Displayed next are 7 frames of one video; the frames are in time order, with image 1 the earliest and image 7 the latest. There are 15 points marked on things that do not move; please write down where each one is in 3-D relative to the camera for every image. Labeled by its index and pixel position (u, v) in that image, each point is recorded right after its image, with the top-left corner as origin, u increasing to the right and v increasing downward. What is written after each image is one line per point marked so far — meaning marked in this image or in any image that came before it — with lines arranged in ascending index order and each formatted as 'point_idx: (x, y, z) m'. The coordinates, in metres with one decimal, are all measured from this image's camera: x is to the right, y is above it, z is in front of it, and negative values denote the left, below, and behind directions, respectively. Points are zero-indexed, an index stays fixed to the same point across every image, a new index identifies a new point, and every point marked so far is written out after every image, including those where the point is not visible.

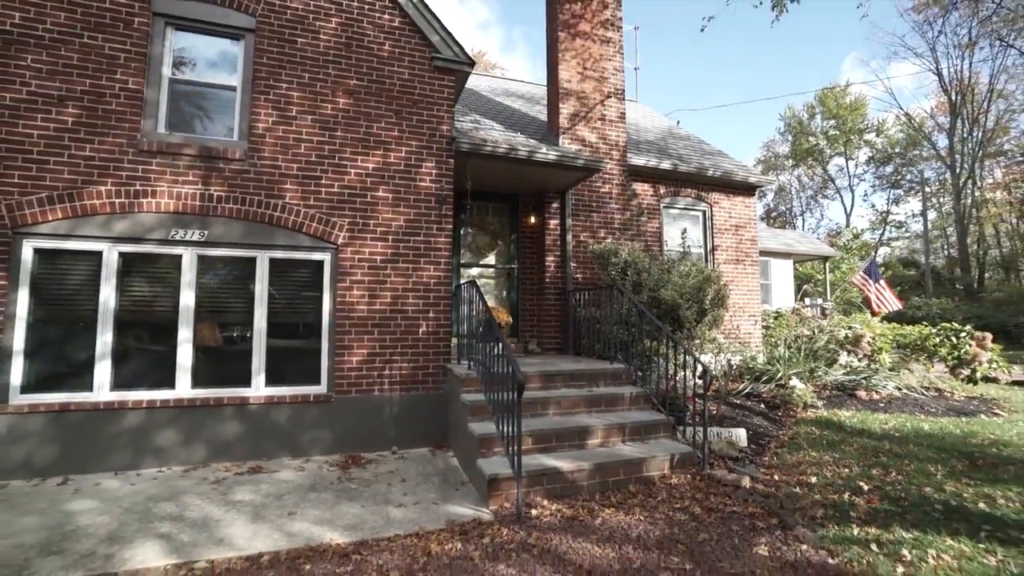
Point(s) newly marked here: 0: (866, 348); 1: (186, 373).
0: (+6.1, -1.0, +8.6) m
1: (-3.6, -0.9, +5.5) m
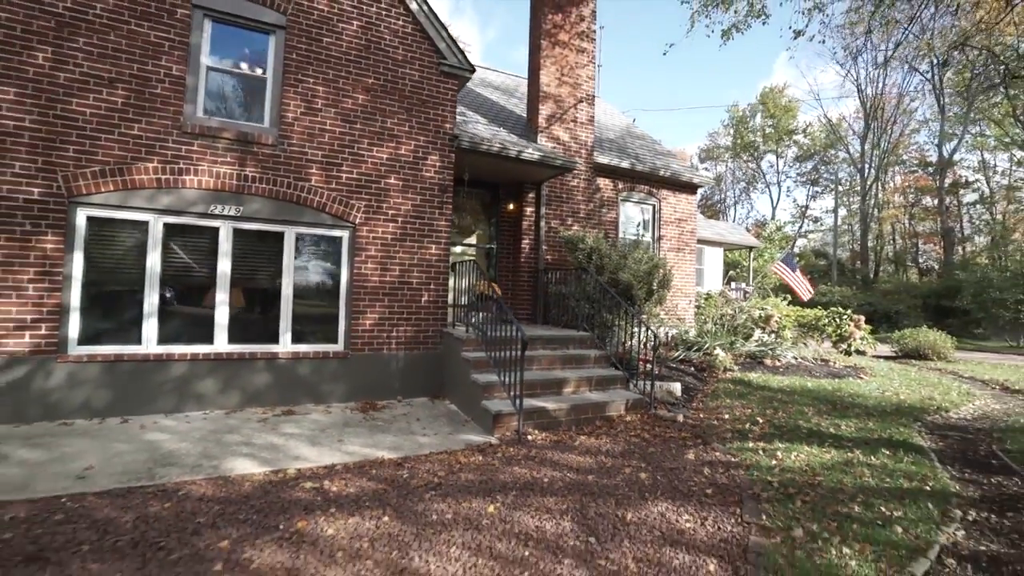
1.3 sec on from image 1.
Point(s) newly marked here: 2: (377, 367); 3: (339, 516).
0: (+5.6, -0.8, +10.6) m
1: (-3.7, -0.5, +6.3) m
2: (-1.9, -1.1, +7.0) m
3: (-1.2, -1.6, +3.5) m
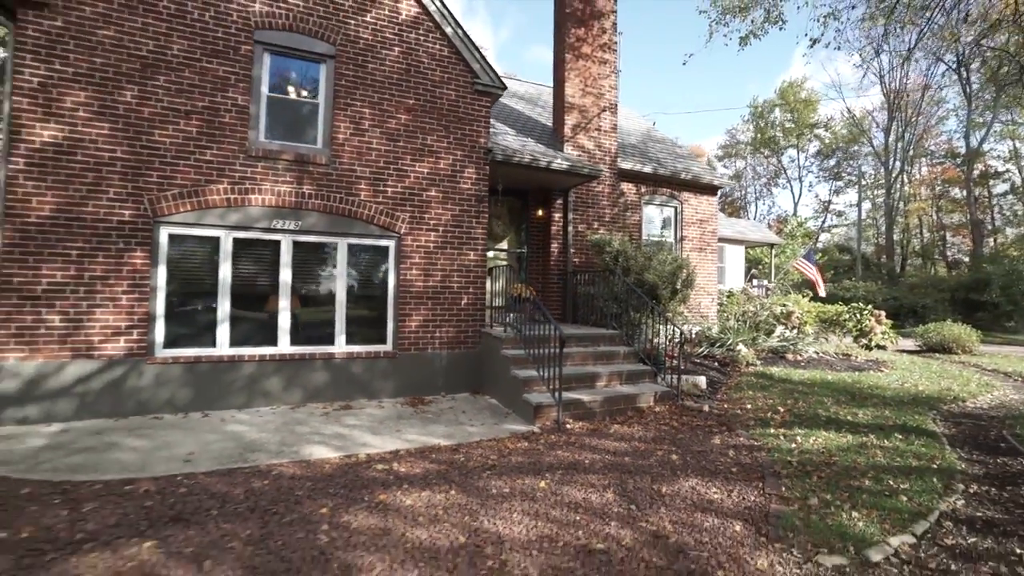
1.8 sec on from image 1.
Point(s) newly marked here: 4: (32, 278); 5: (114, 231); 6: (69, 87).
0: (+6.2, -0.7, +10.9) m
1: (-3.2, -0.6, +7.0) m
2: (-1.4, -1.2, +7.6) m
3: (-0.8, -1.7, +4.1) m
4: (-5.7, +0.1, +5.9) m
5: (-5.0, +0.7, +6.2) m
6: (-5.4, +2.5, +6.1) m
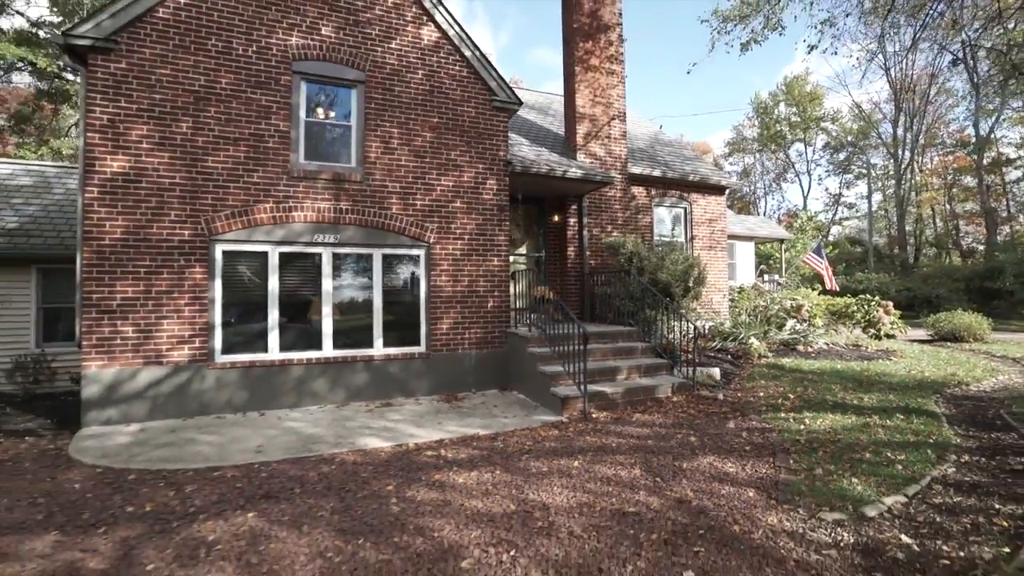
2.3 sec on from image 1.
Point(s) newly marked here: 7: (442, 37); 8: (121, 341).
0: (+6.7, -0.6, +11.3) m
1: (-2.8, -0.8, +7.6) m
2: (-1.0, -1.3, +8.2) m
3: (-0.5, -1.7, +4.6) m
4: (-5.4, -0.1, +6.5) m
5: (-4.7, +0.5, +6.9) m
6: (-5.2, +2.3, +6.7) m
7: (-1.2, +4.3, +8.5) m
8: (-5.2, -0.7, +6.6) m
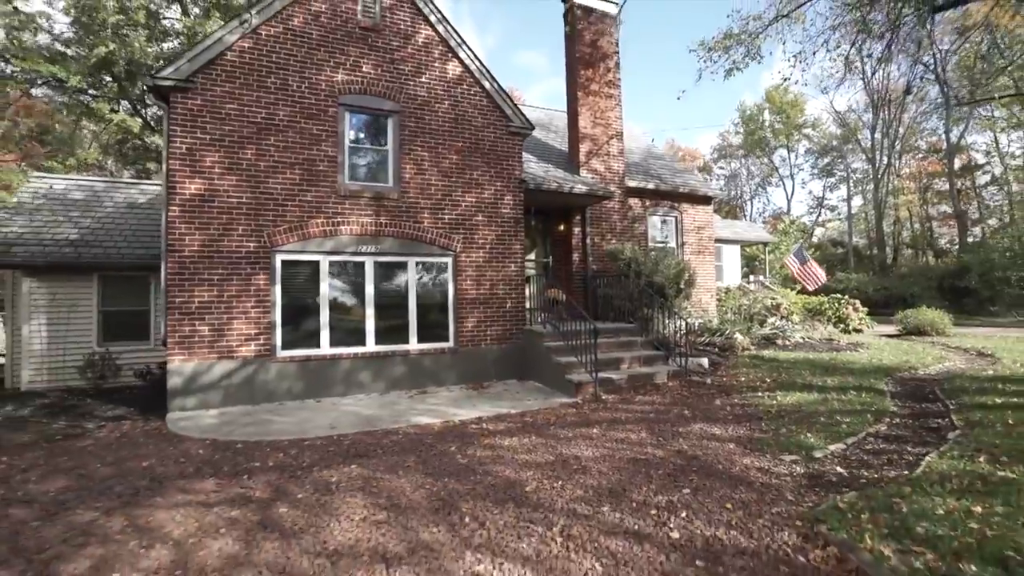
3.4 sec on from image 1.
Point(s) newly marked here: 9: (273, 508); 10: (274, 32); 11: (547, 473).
0: (+7.0, -0.6, +12.6) m
1: (-2.5, -0.8, +8.8) m
2: (-0.7, -1.3, +9.4) m
3: (-0.1, -1.7, +5.8) m
4: (-5.0, -0.2, +7.6) m
5: (-4.4, +0.5, +8.0) m
6: (-4.8, +2.2, +7.8) m
7: (-0.9, +4.3, +9.7) m
8: (-4.9, -0.8, +7.7) m
9: (-1.9, -1.7, +3.9) m
10: (-4.0, +4.4, +8.4) m
11: (+0.3, -1.7, +4.5) m
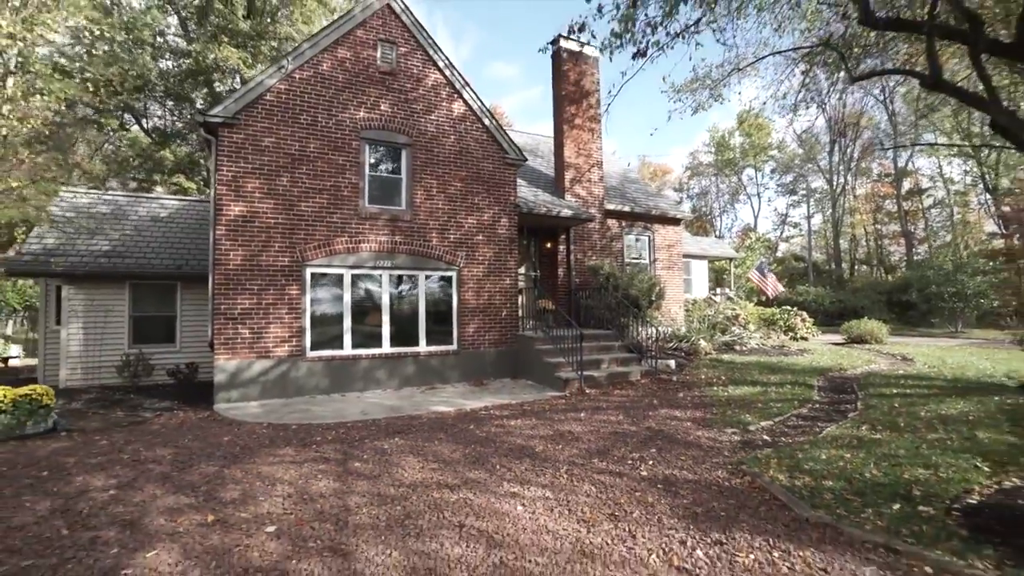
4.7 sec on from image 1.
0: (+6.7, -1.0, +14.4) m
1: (-2.6, -1.0, +10.1) m
2: (-0.8, -1.5, +10.8) m
3: (0.0, -1.9, +7.2) m
4: (-5.0, -0.3, +8.8) m
5: (-4.4, +0.3, +9.2) m
6: (-4.8, +2.0, +9.1) m
7: (-1.0, +4.0, +11.2) m
8: (-4.9, -0.9, +8.9) m
9: (-1.7, -1.8, +5.2) m
10: (-4.0, +4.2, +9.7) m
11: (+0.5, -1.9, +6.0) m
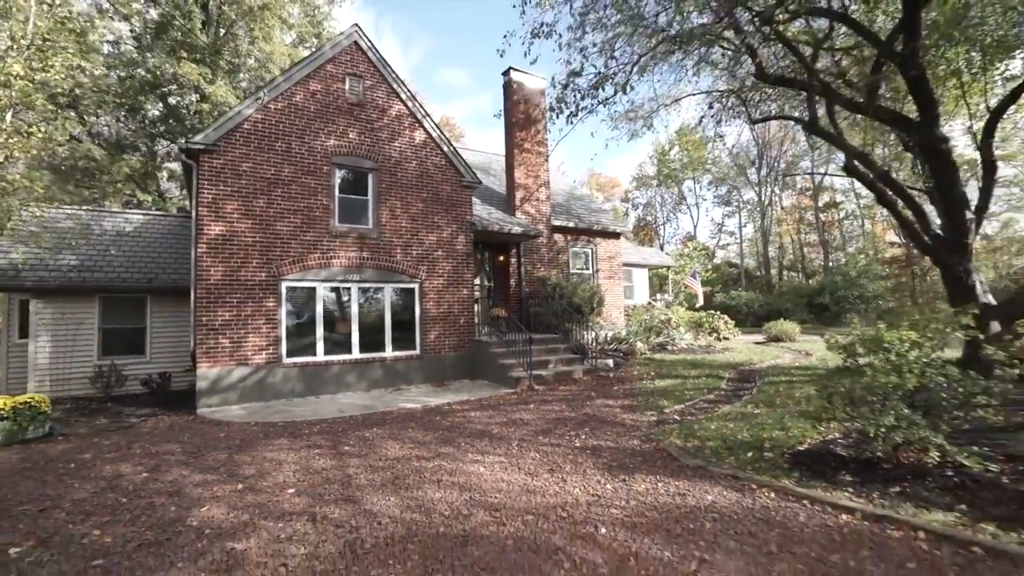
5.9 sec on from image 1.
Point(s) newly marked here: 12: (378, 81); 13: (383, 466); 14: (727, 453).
0: (+5.3, -1.2, +16.2) m
1: (-3.5, -1.3, +11.1) m
2: (-1.8, -1.8, +11.9) m
3: (-0.7, -2.1, +8.5) m
4: (-5.9, -0.6, +9.6) m
5: (-5.2, 0.0, +10.1) m
6: (-5.7, +1.8, +9.9) m
7: (-2.1, +3.8, +12.4) m
8: (-5.7, -1.2, +9.7) m
9: (-2.2, -2.0, +6.3) m
10: (-5.0, +3.9, +10.6) m
11: (-0.1, -2.0, +7.3) m
12: (-3.2, +5.0, +11.9) m
13: (-1.4, -2.0, +5.4) m
14: (+2.3, -1.8, +5.4) m
